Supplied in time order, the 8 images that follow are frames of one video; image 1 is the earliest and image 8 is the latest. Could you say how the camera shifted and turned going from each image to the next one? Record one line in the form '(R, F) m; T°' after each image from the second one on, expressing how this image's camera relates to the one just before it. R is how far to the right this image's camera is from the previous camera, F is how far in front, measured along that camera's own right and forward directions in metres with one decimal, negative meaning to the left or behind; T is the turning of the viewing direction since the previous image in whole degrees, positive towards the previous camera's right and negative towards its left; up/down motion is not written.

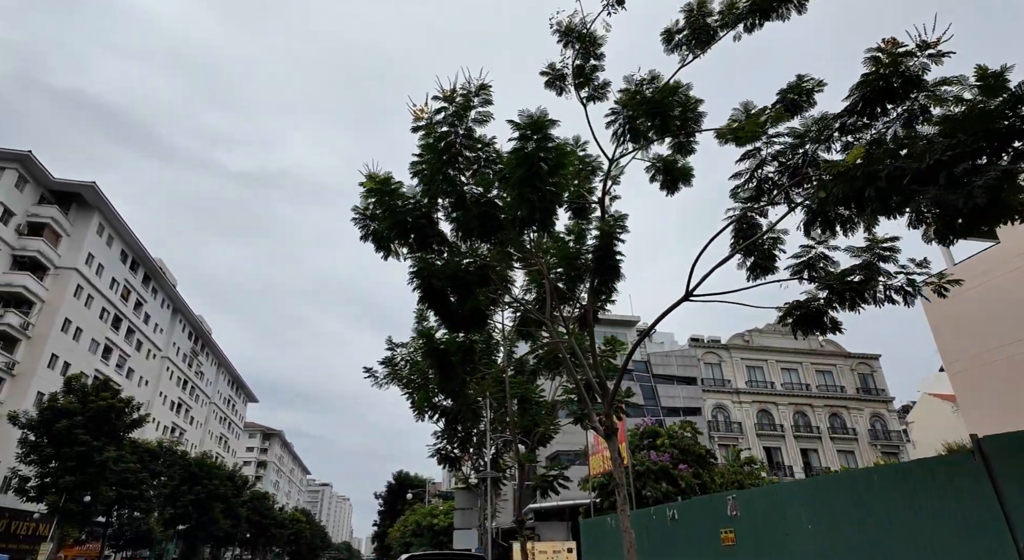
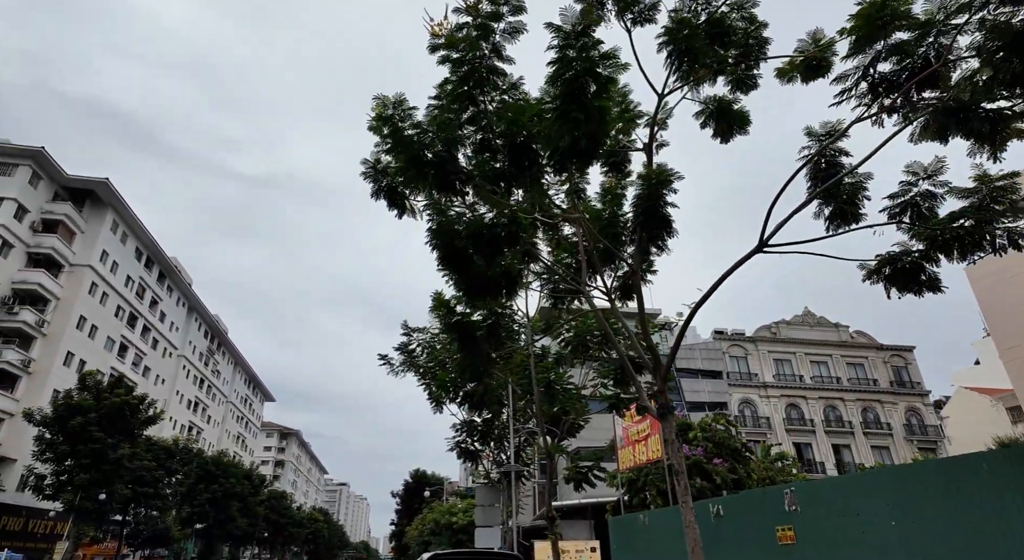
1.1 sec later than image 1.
(-0.3, +1.1) m; -1°
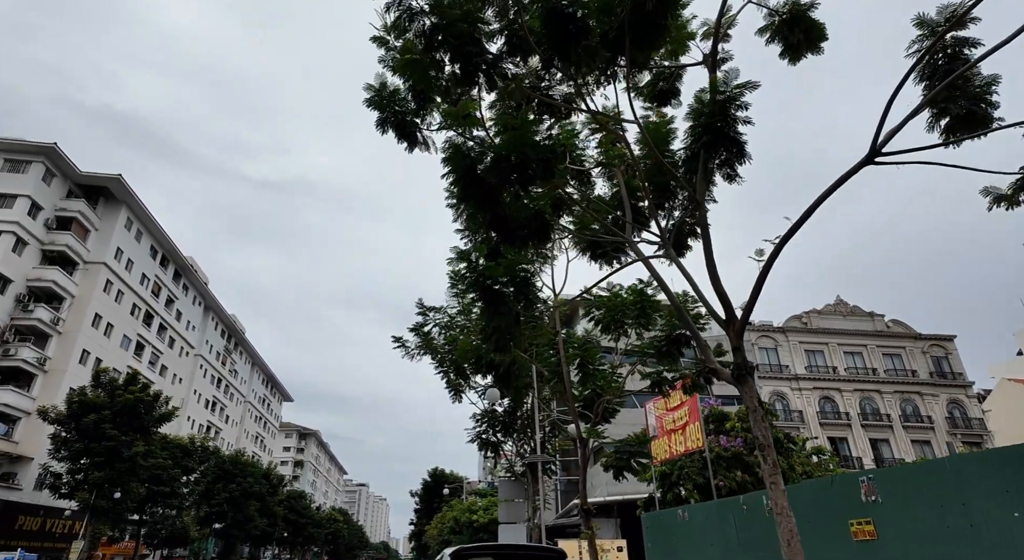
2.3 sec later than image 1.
(-0.2, +1.3) m; -2°
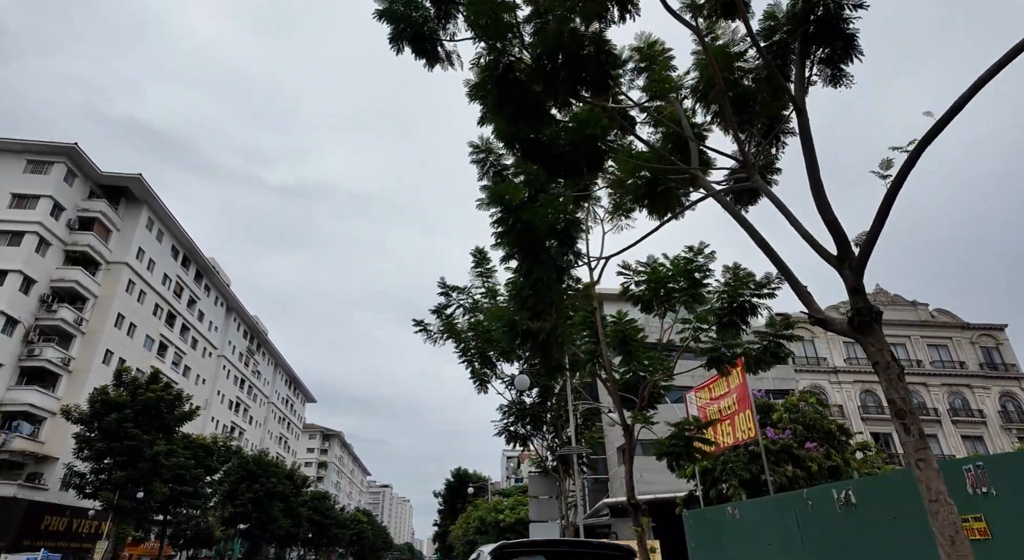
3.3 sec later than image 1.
(-0.2, +1.1) m; -2°
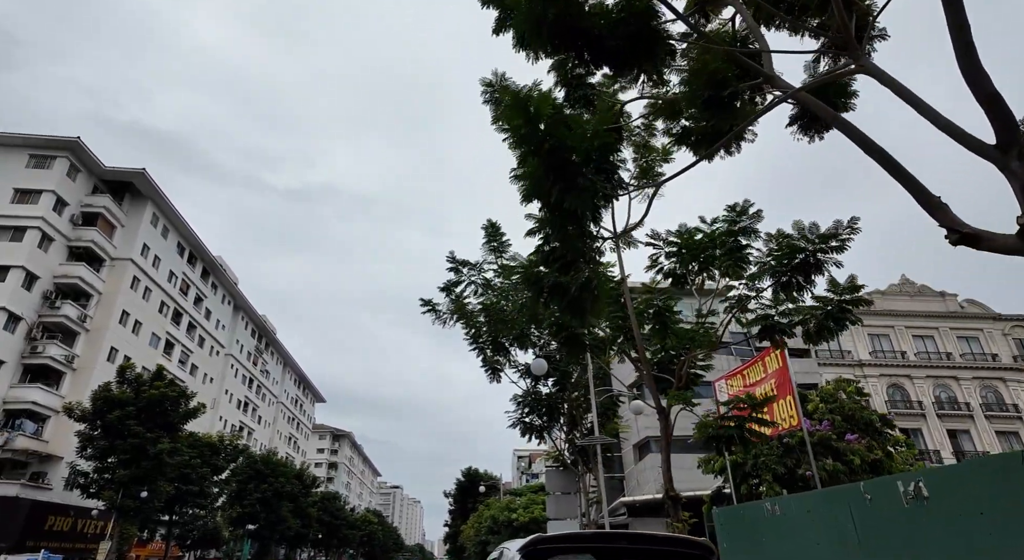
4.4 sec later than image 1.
(-0.1, +1.2) m; -1°
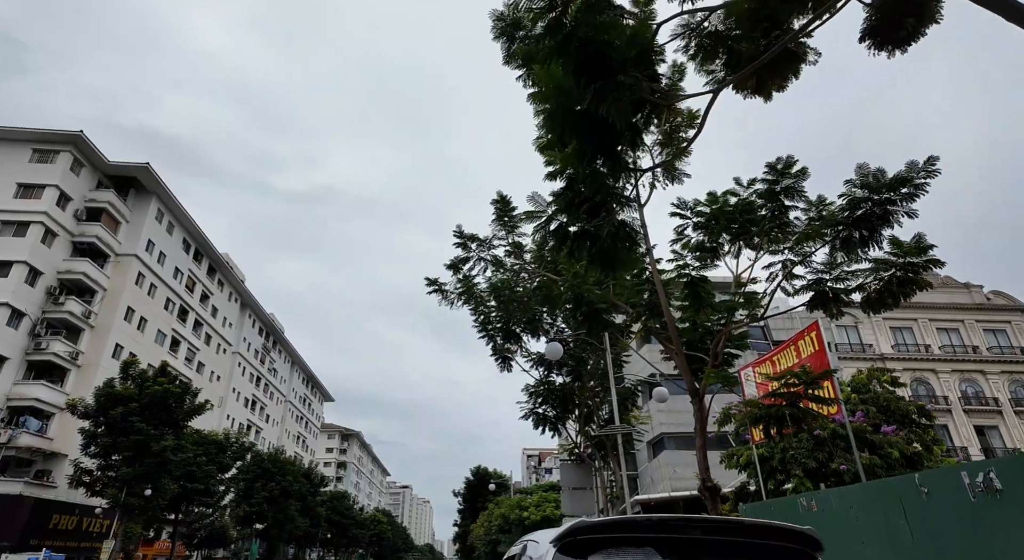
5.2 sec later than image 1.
(-0.1, +0.9) m; -1°
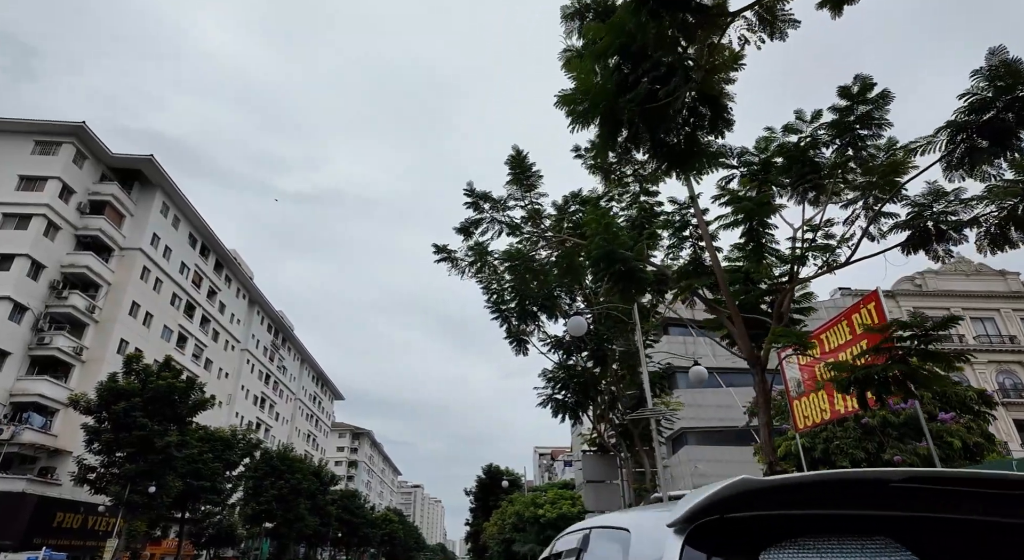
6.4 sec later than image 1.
(-0.1, +1.3) m; -1°
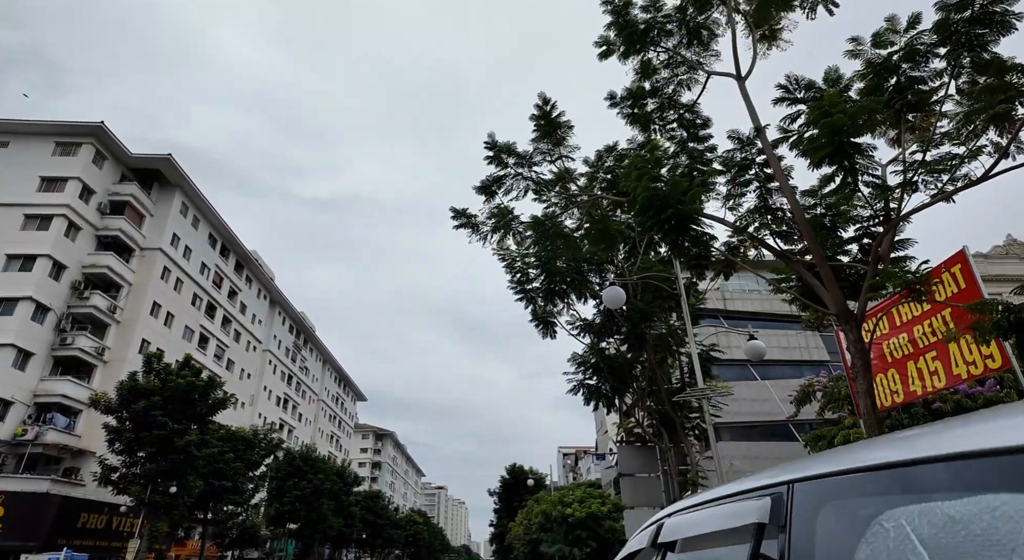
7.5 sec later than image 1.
(-0.1, +1.1) m; -2°
